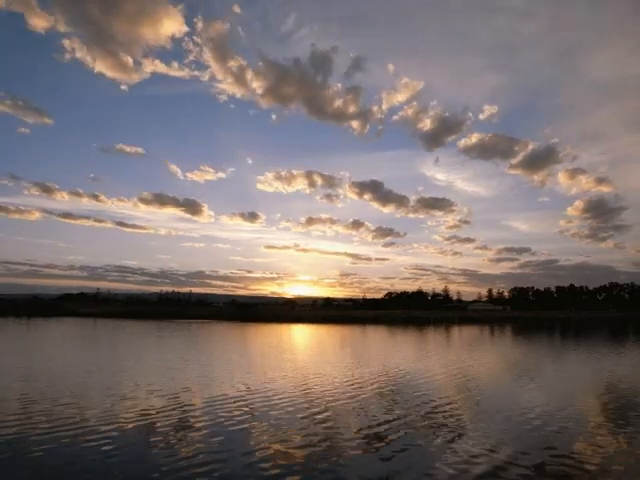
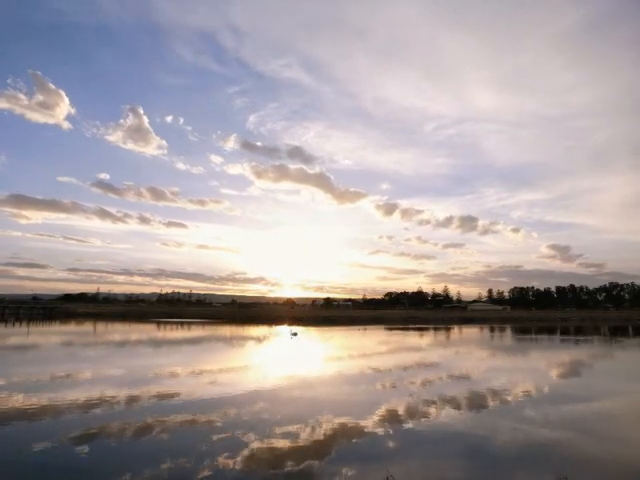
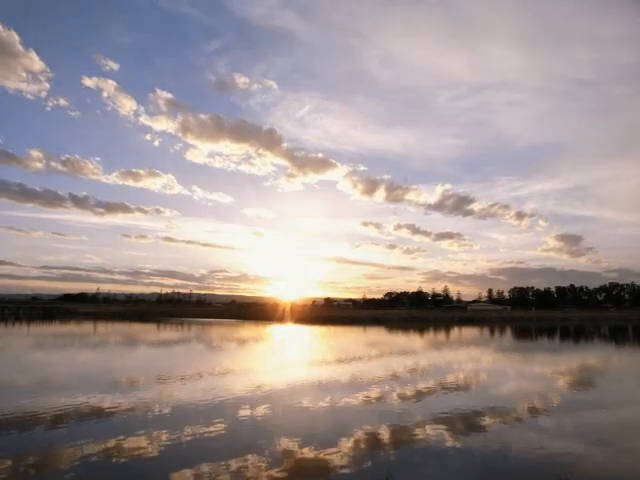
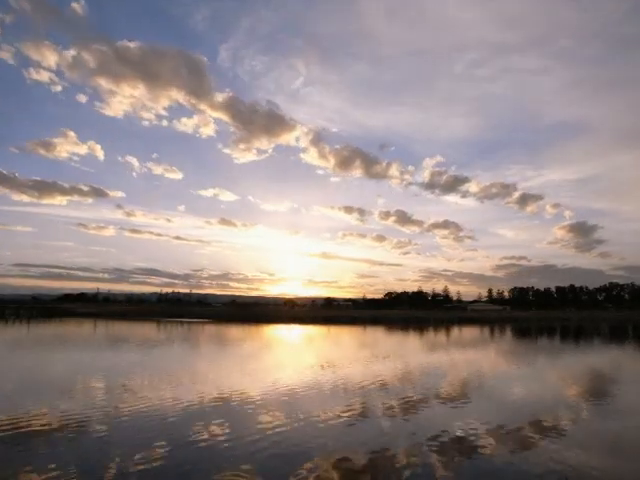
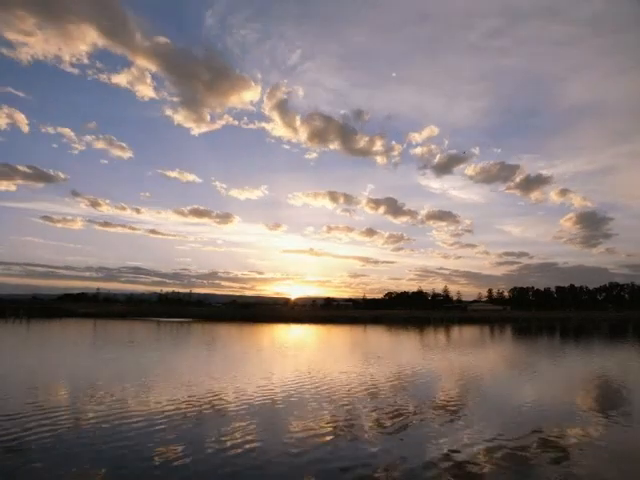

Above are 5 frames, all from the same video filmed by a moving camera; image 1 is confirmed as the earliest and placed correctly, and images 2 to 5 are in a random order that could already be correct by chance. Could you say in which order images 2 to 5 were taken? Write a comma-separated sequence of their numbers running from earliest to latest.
5, 4, 3, 2
